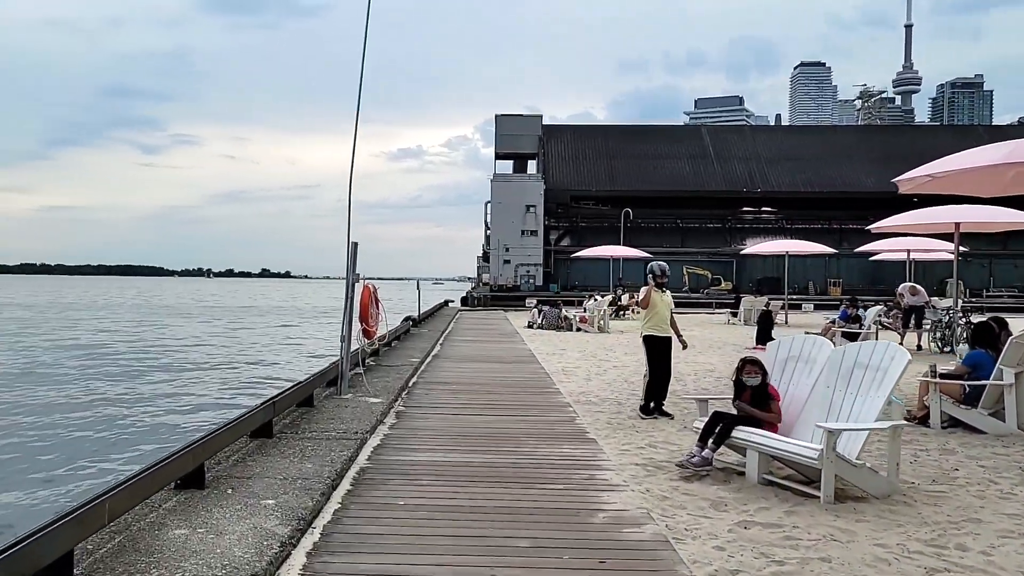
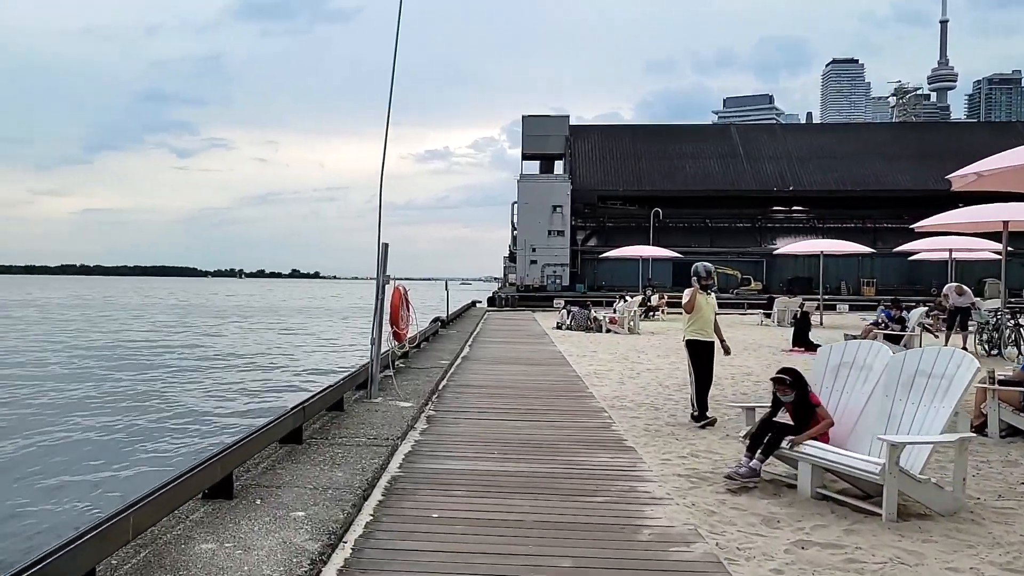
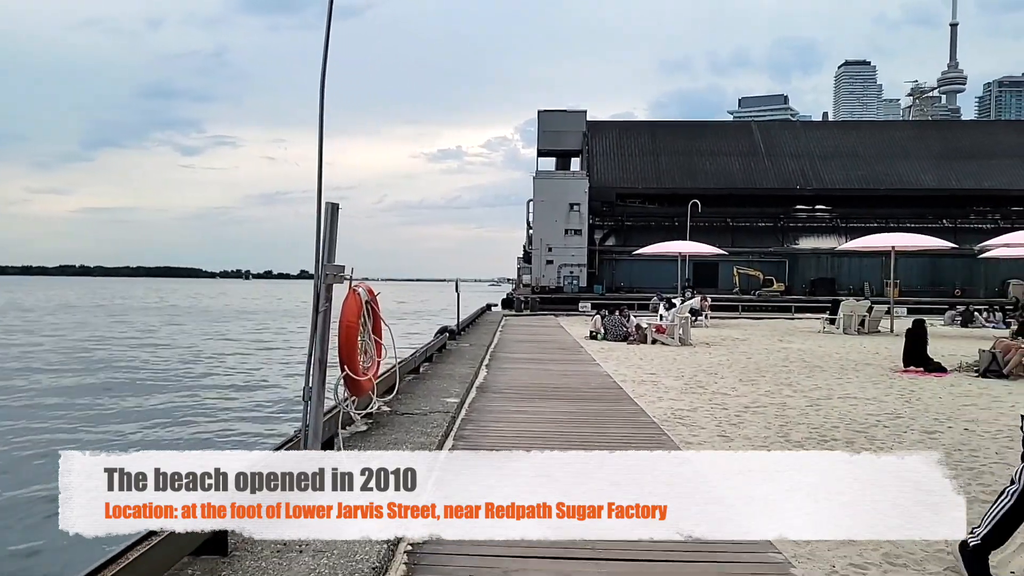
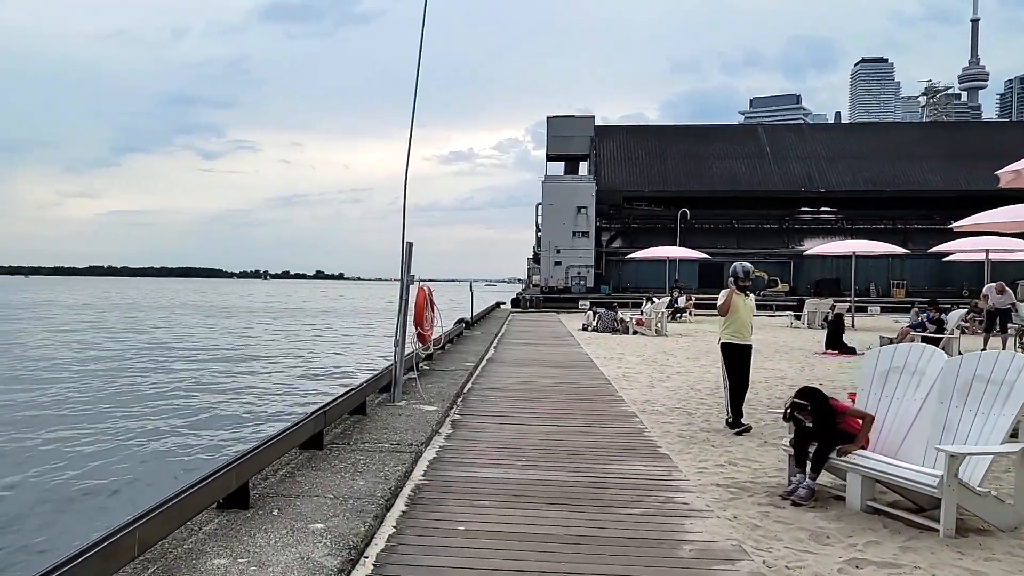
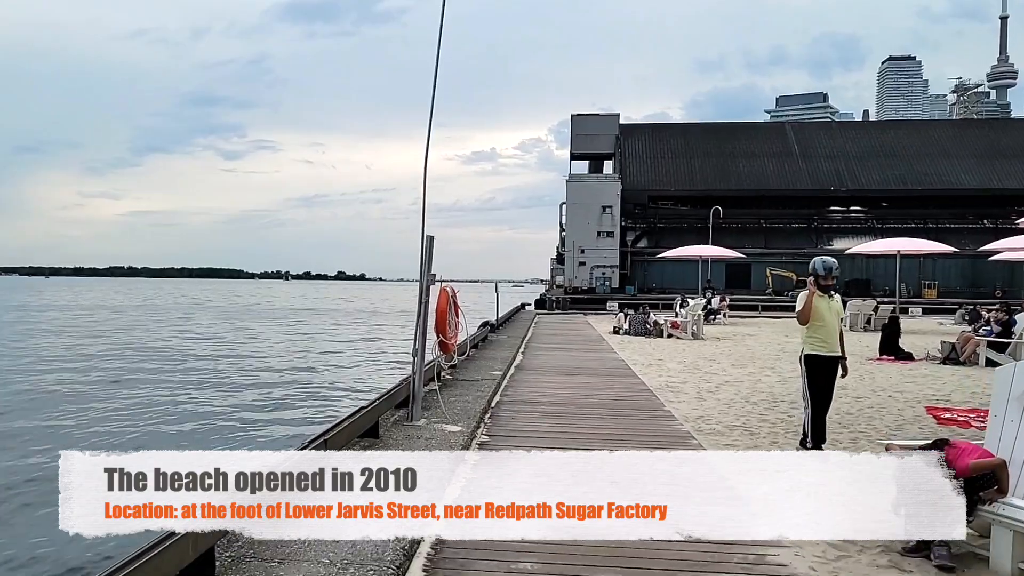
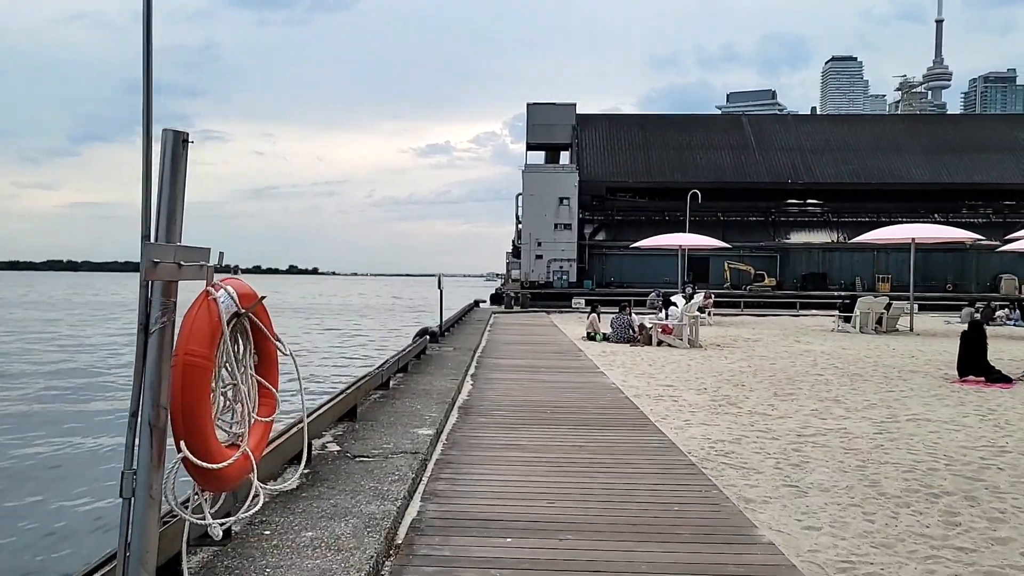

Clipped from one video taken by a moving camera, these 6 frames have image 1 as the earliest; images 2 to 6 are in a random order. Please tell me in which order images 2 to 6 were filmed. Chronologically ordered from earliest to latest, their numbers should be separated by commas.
2, 4, 5, 3, 6
